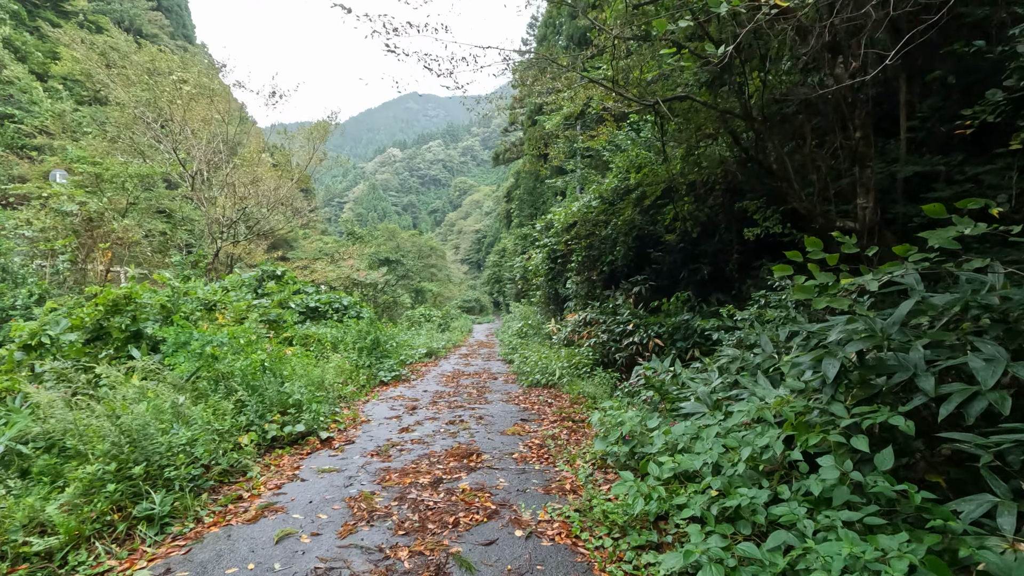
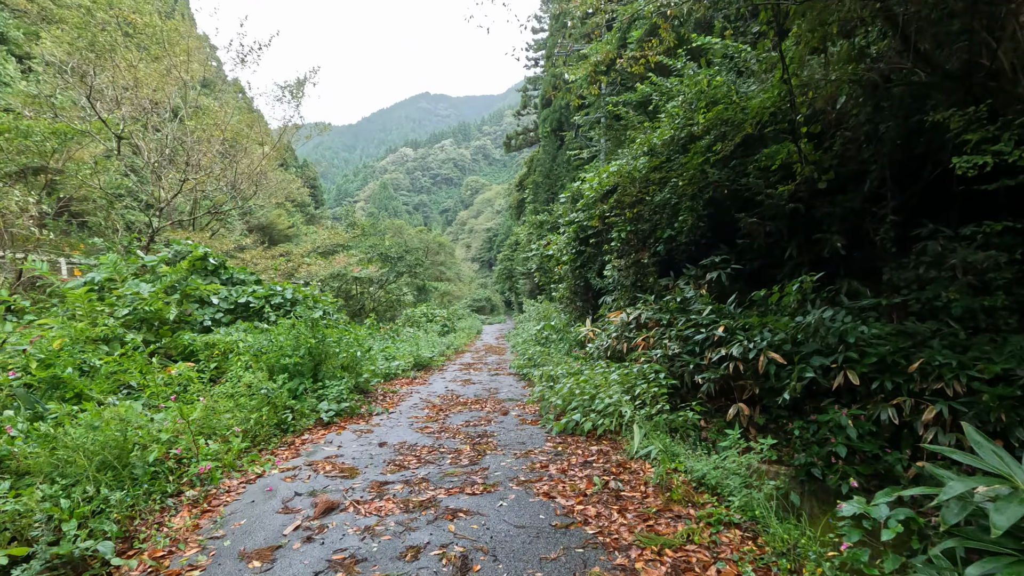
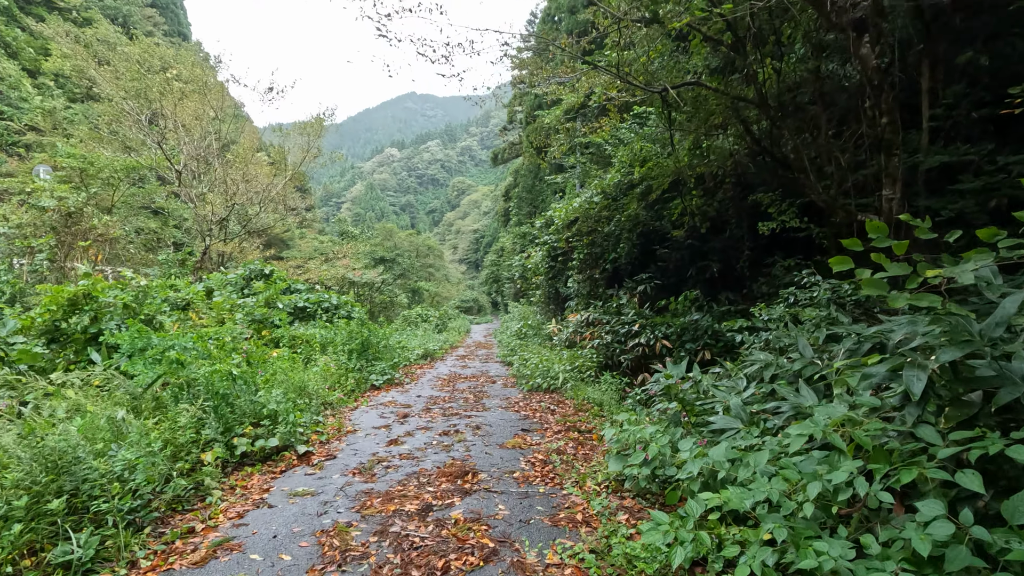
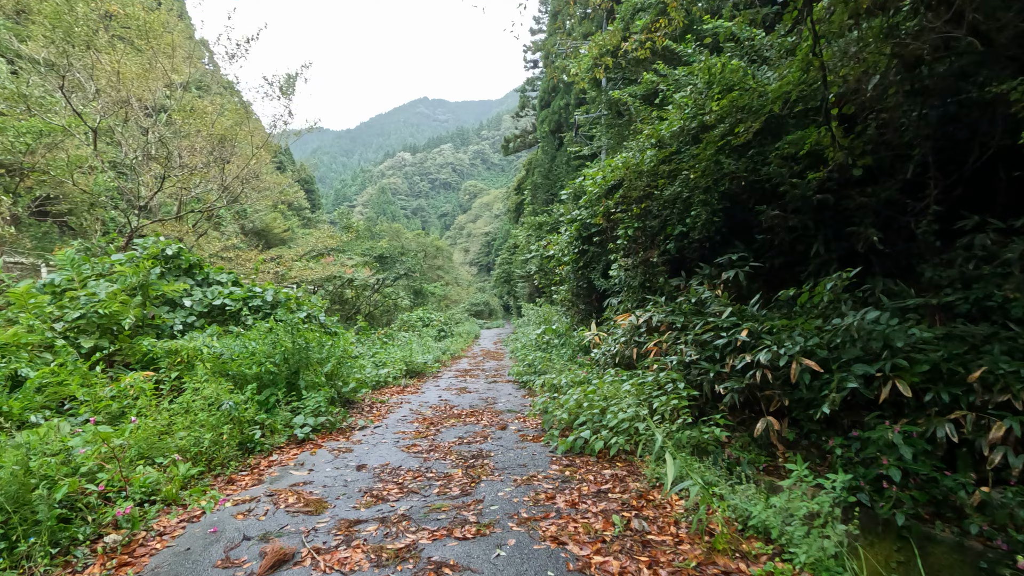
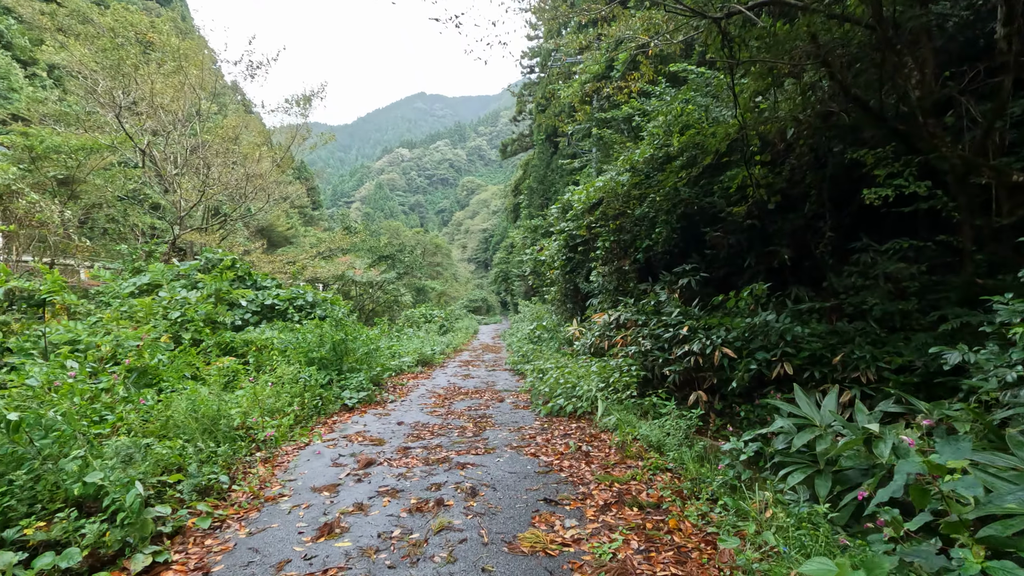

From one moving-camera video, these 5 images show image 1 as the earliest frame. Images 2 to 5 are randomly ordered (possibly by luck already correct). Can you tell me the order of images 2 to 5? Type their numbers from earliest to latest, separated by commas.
3, 5, 2, 4
